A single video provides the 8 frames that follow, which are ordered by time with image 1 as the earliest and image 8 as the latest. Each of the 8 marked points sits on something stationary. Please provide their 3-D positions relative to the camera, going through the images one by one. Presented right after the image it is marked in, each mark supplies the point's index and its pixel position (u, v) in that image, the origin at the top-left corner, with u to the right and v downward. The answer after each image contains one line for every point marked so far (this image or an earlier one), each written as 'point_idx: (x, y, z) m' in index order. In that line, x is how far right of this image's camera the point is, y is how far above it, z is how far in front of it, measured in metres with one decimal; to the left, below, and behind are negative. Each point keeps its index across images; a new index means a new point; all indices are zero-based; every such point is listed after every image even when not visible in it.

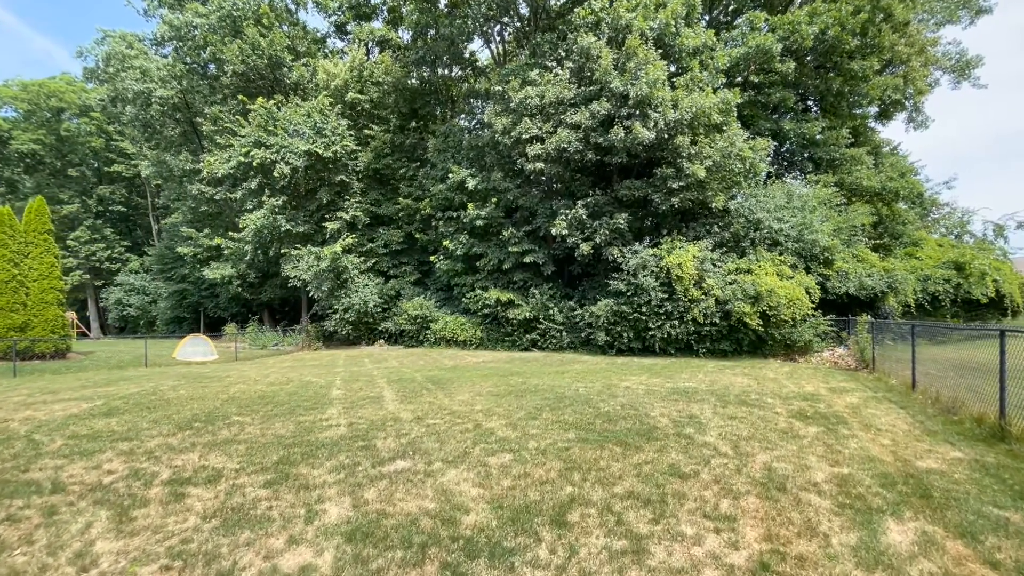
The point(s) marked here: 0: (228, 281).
0: (-12.2, +0.3, +19.1) m
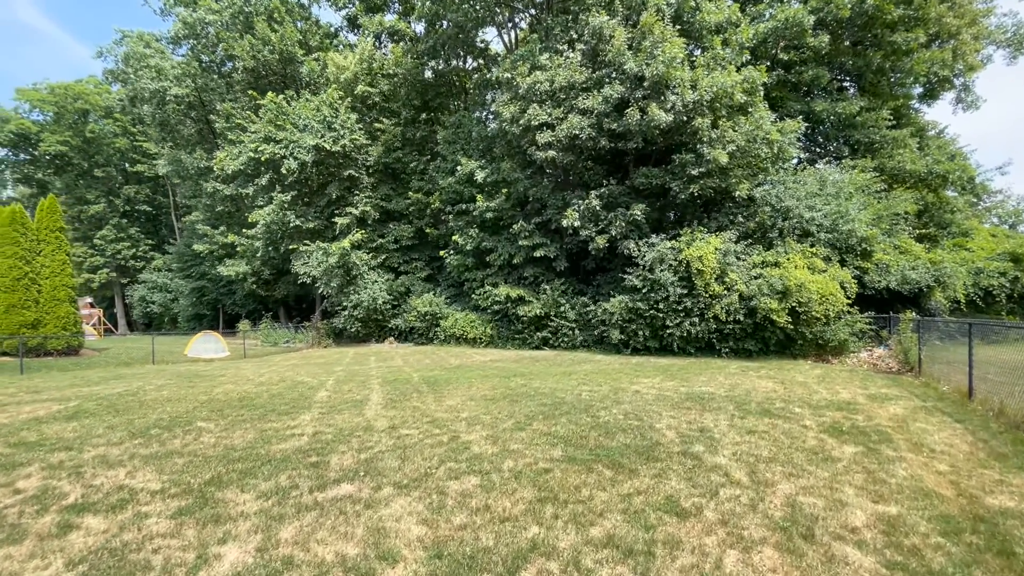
0: (-11.6, +0.4, +19.1) m
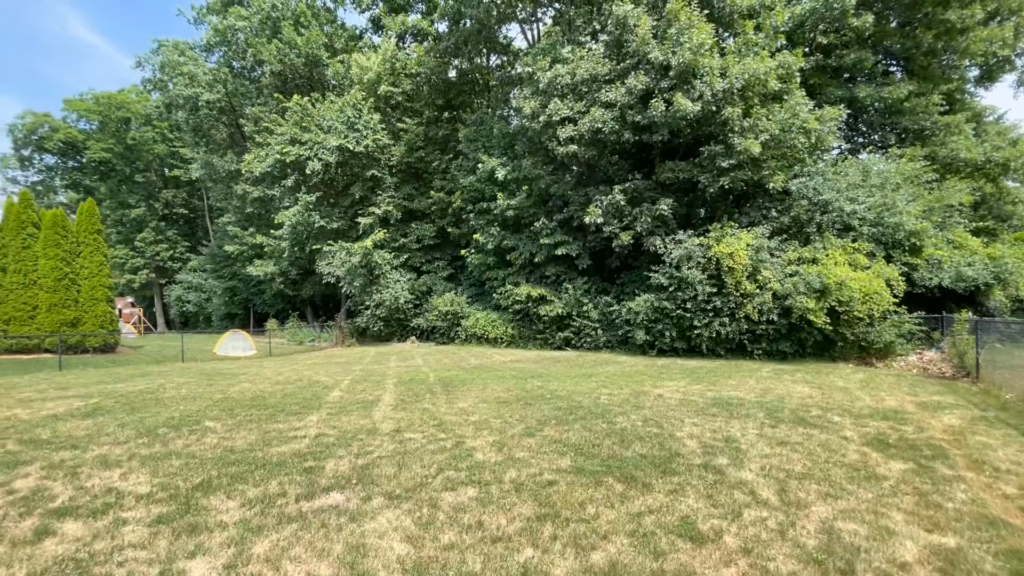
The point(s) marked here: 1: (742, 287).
0: (-10.6, +0.4, +19.6) m
1: (+5.6, 0.0, +10.8) m
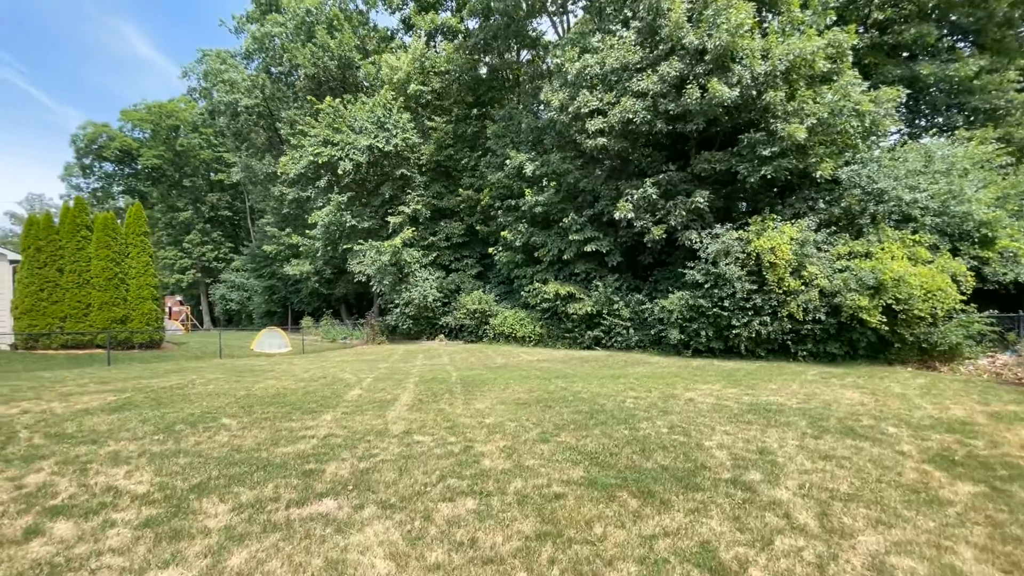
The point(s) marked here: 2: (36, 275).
0: (-9.3, +0.5, +20.1) m
1: (+6.2, +0.1, +10.1) m
2: (-12.6, +0.3, +11.8) m
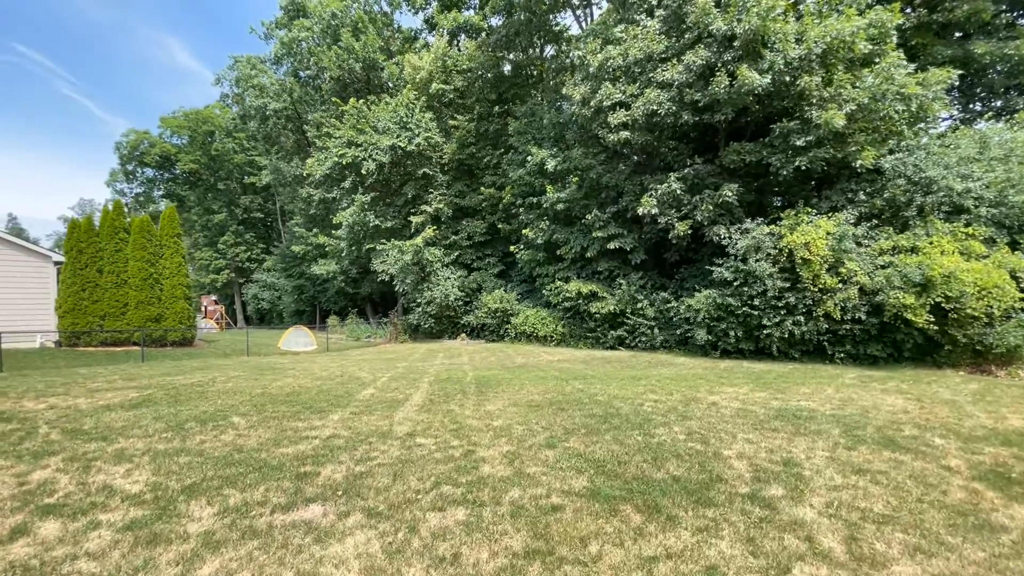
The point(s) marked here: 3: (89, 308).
0: (-8.2, +0.5, +20.5) m
1: (+6.6, +0.2, +9.5) m
2: (-12.1, +0.3, +12.4) m
3: (-11.8, -0.6, +12.4) m
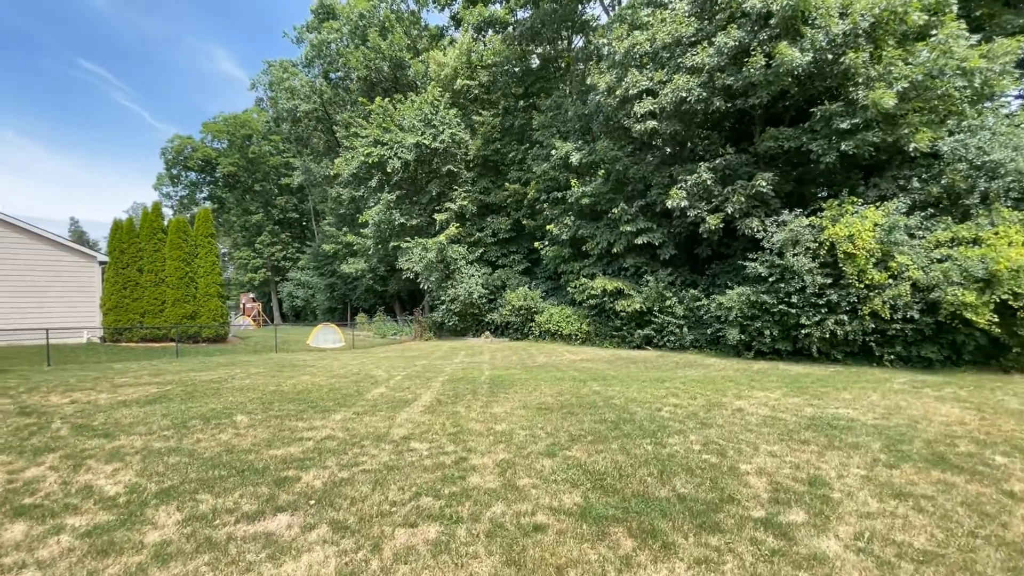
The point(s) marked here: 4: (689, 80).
0: (-7.0, +0.6, +20.8) m
1: (+7.0, +0.2, +8.7) m
2: (-11.5, +0.4, +13.0) m
3: (-11.2, -0.5, +13.0) m
4: (+4.3, +5.0, +10.8) m
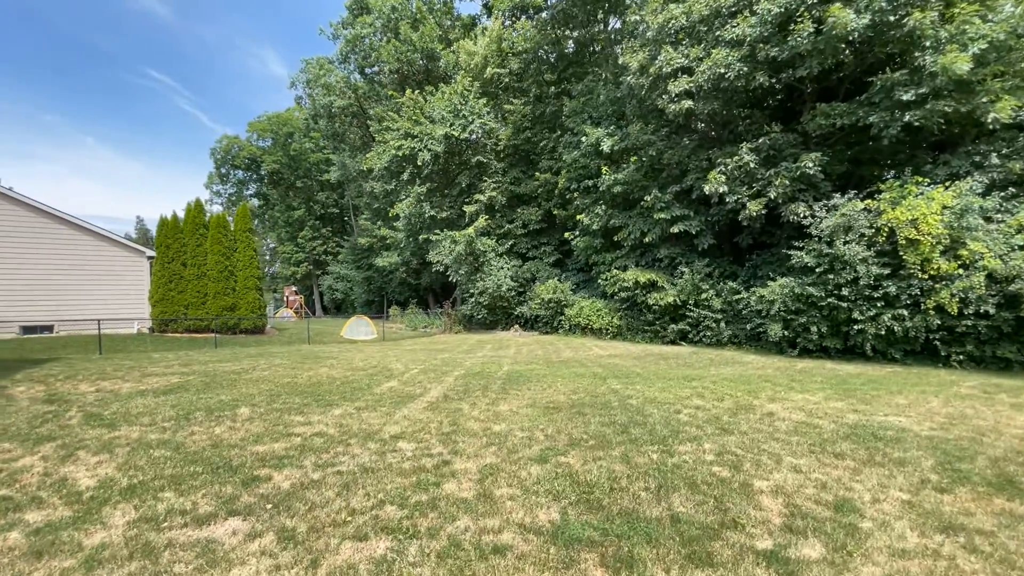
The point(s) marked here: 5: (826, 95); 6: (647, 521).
0: (-5.5, +1.0, +21.0) m
1: (+7.3, +0.4, +7.7) m
2: (-10.7, +0.6, +13.7) m
3: (-10.4, -0.3, +13.7) m
4: (+4.8, +5.2, +10.0) m
5: (+7.6, +4.7, +10.8) m
6: (+0.8, -1.4, +2.6) m
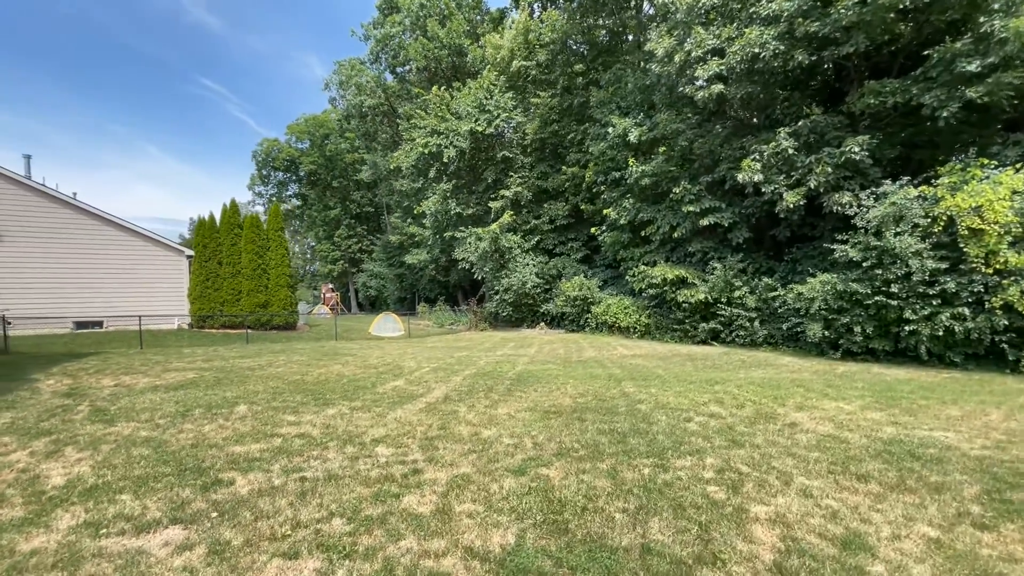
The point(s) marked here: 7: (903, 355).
0: (-4.1, +1.1, +21.2) m
1: (+7.4, +0.5, +6.8) m
2: (-9.9, +0.7, +14.4) m
3: (-9.7, -0.2, +14.3) m
4: (+5.1, +5.3, +9.2) m
5: (+8.0, +4.7, +9.8) m
6: (+0.5, -1.3, +2.3) m
7: (+7.4, -1.3, +8.4) m
